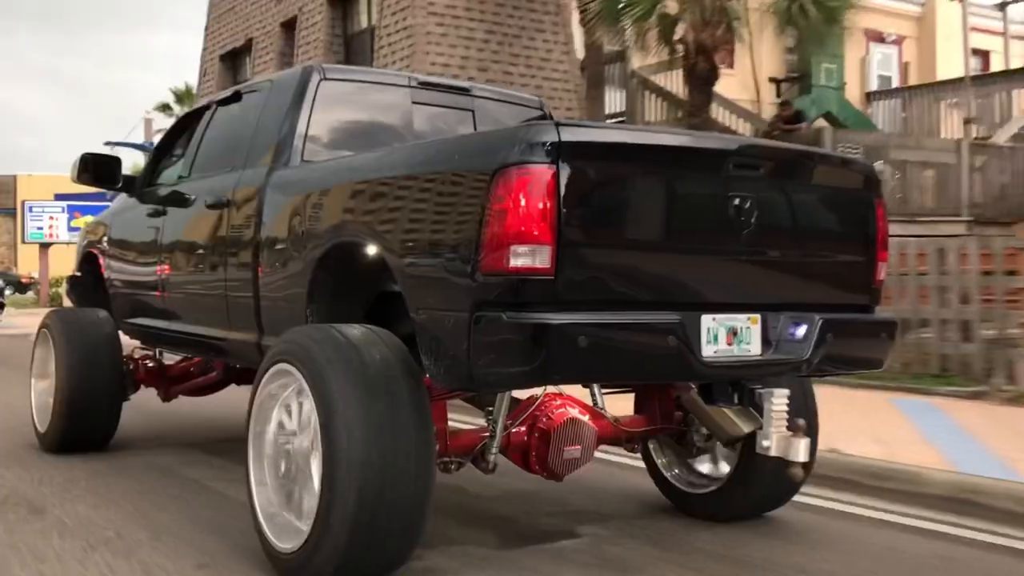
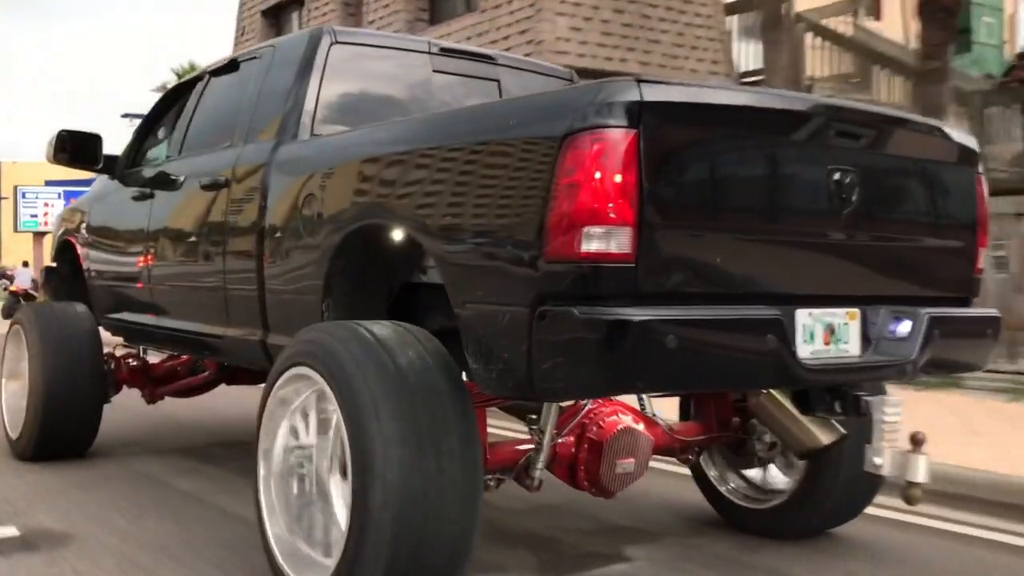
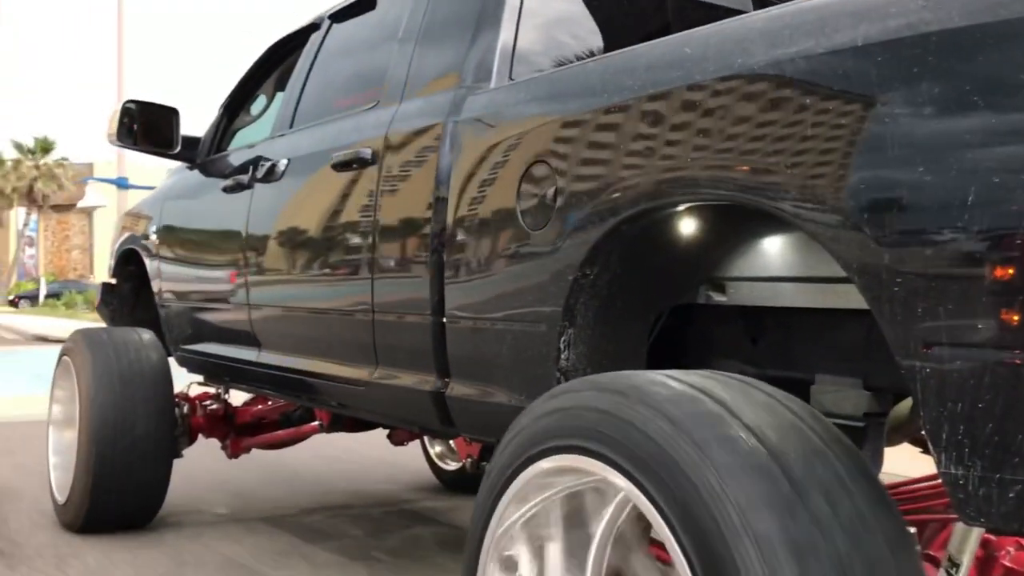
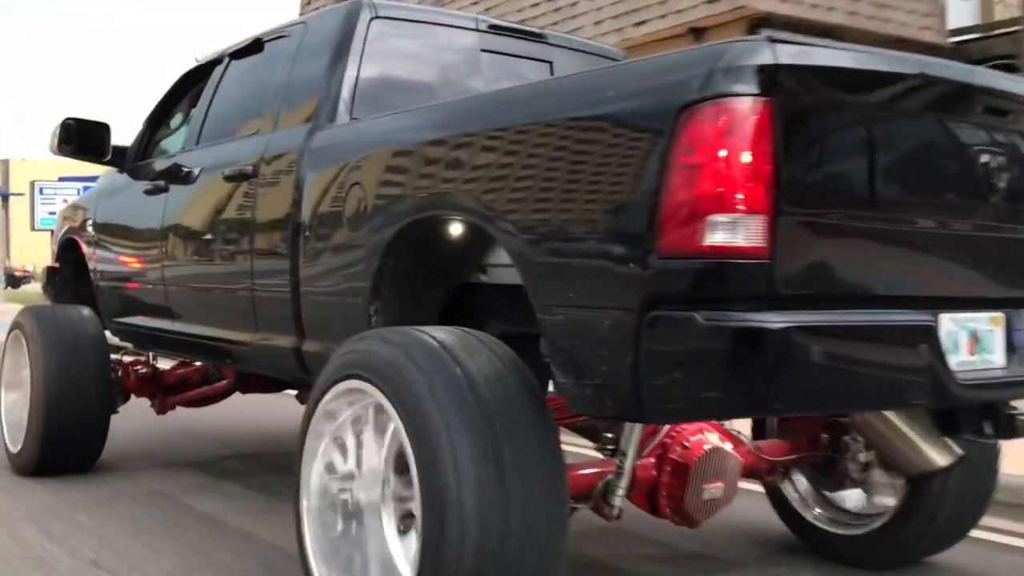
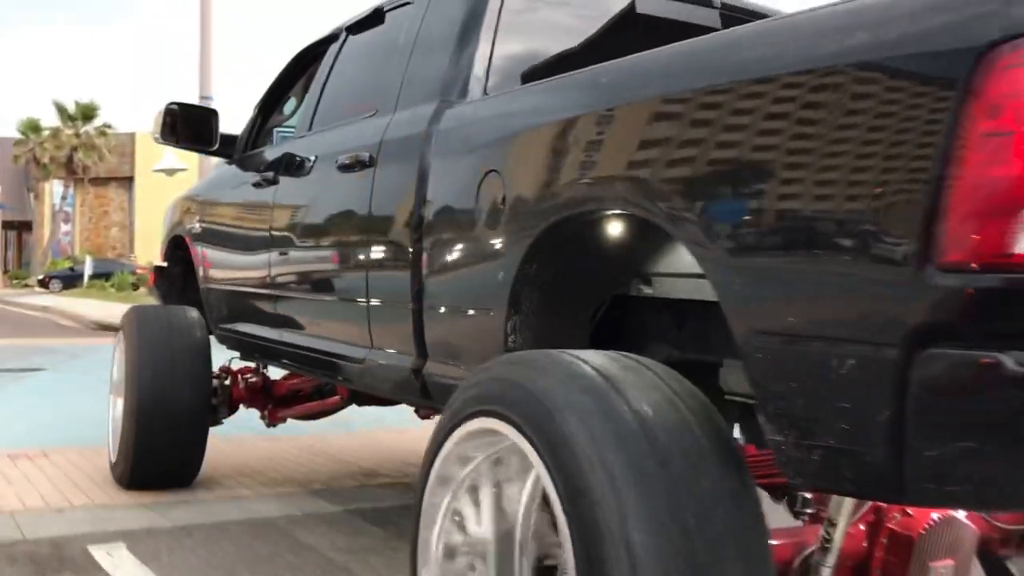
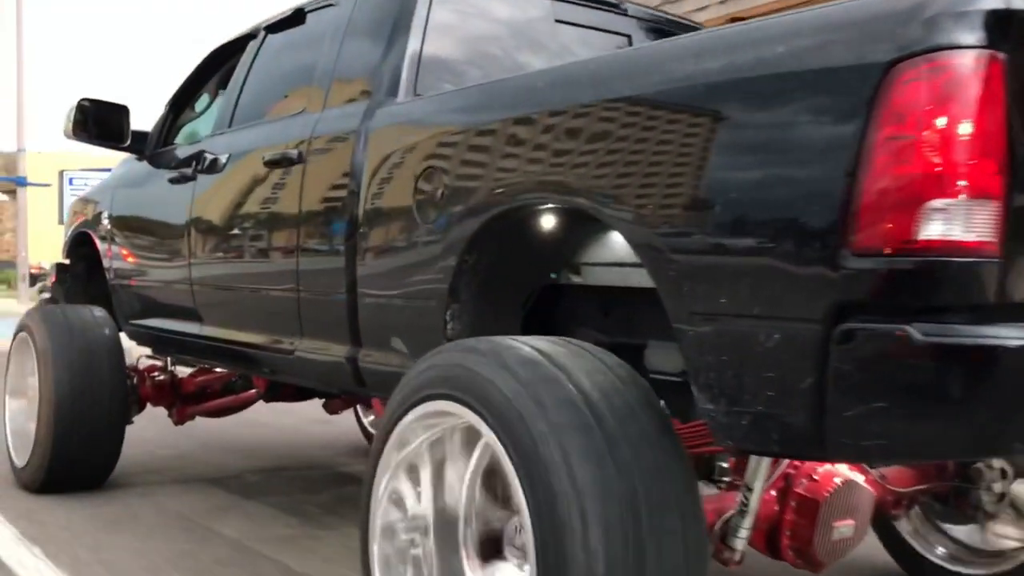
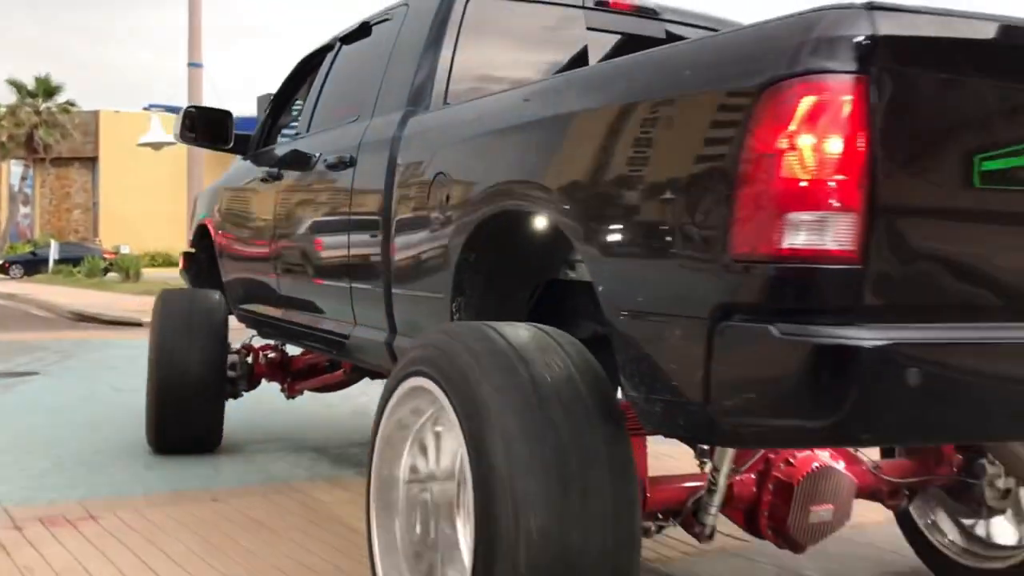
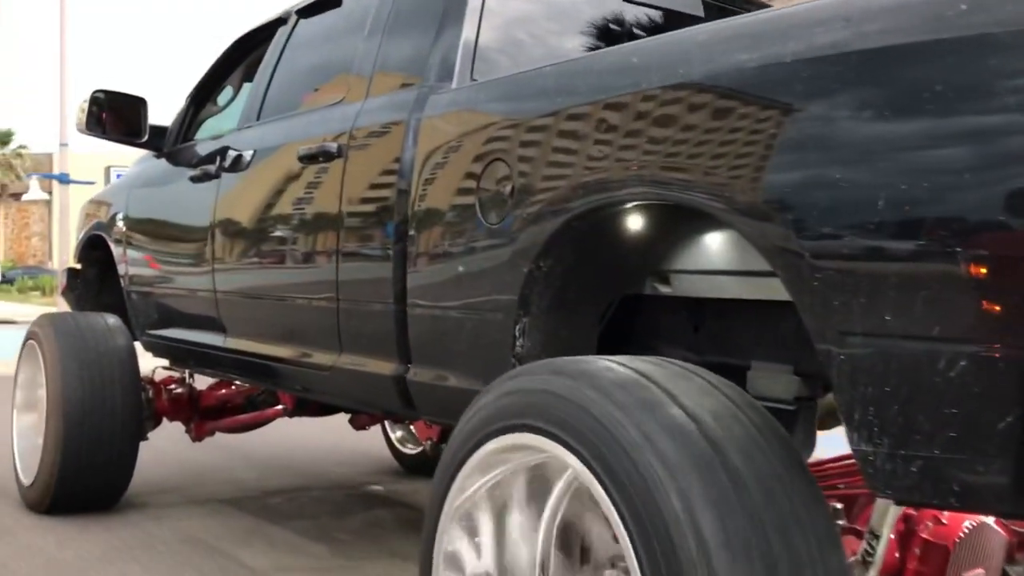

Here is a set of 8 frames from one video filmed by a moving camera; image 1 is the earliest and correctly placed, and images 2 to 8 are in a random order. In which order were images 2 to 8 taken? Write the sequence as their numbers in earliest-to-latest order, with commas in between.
2, 4, 6, 8, 3, 5, 7
